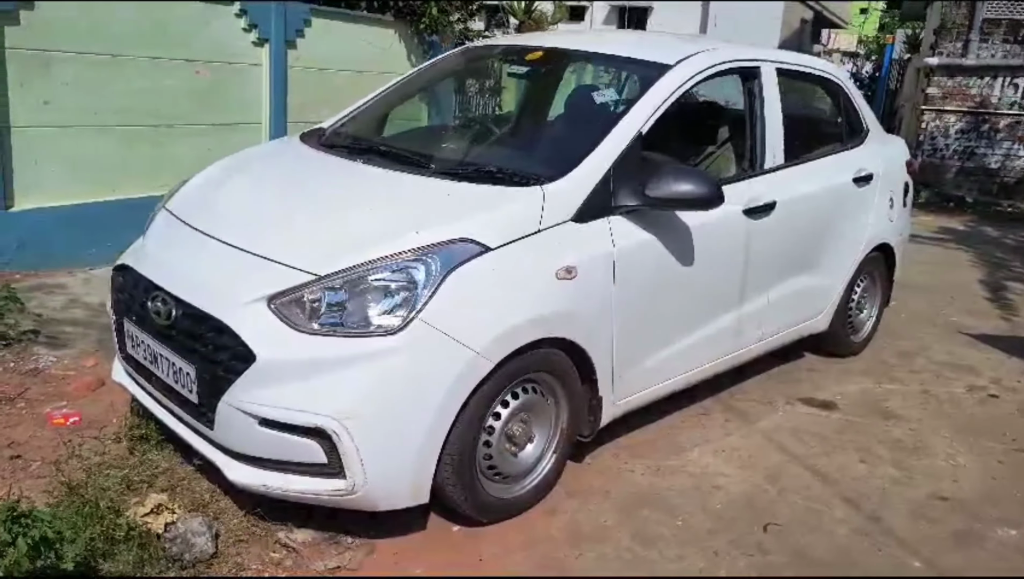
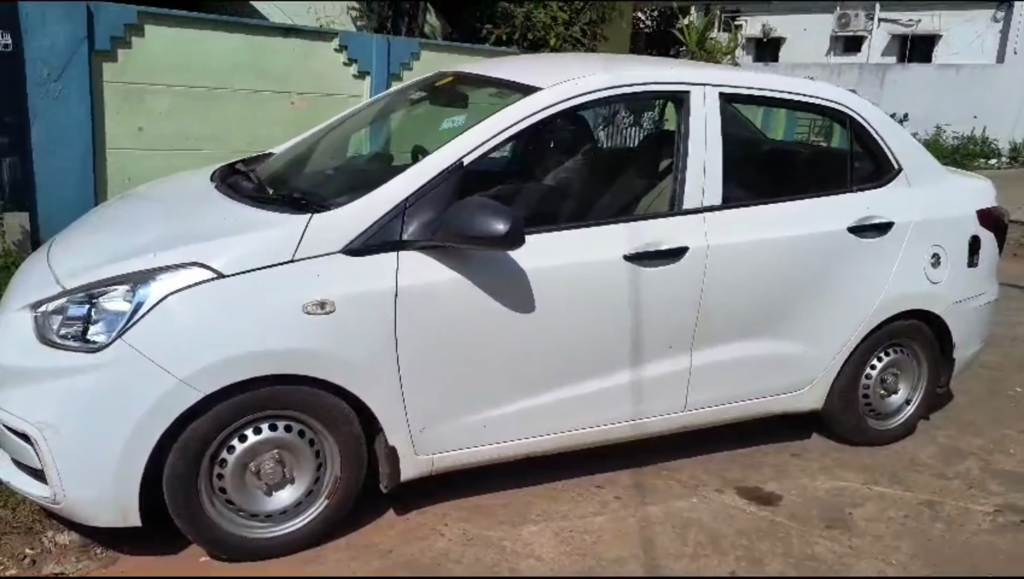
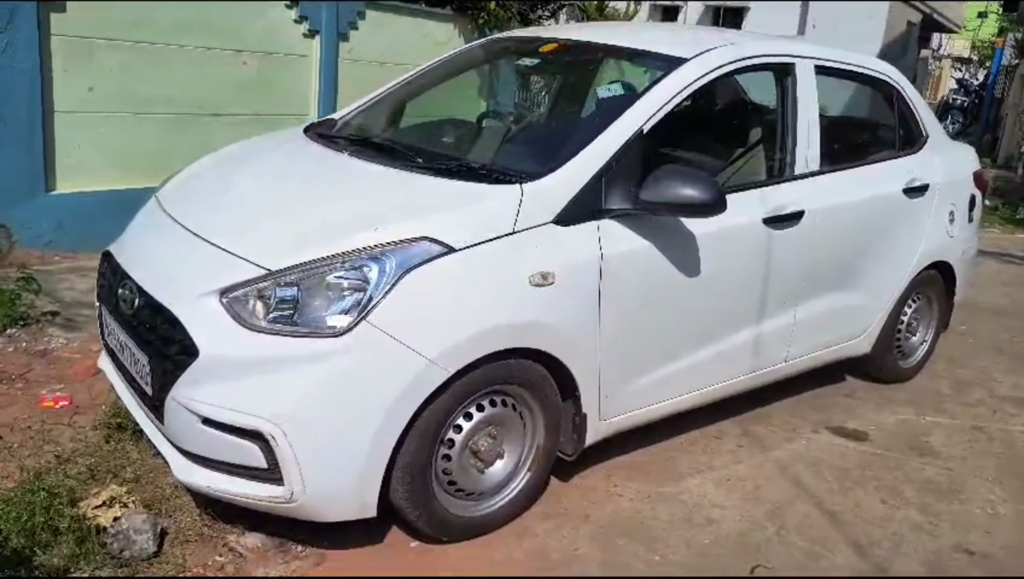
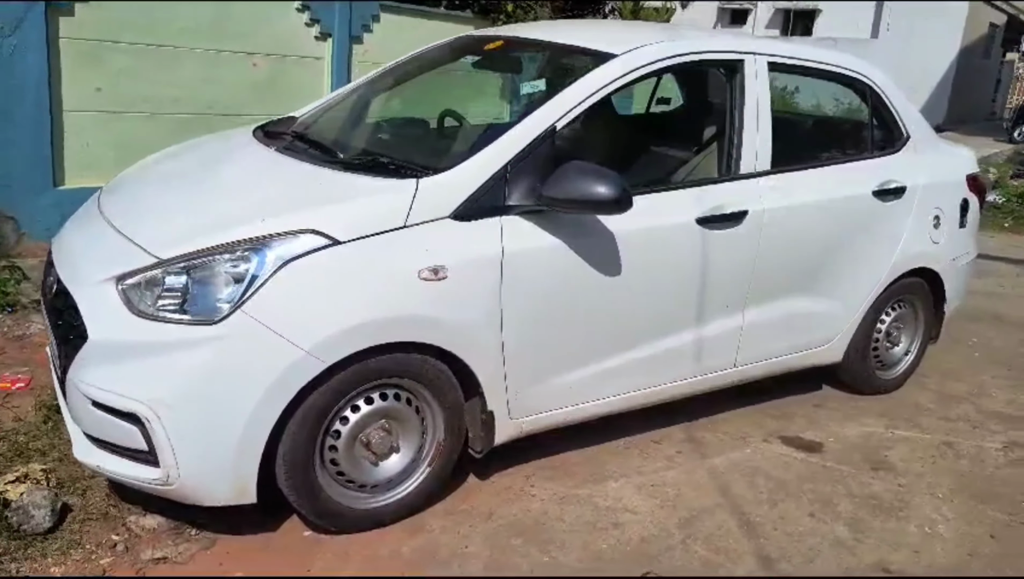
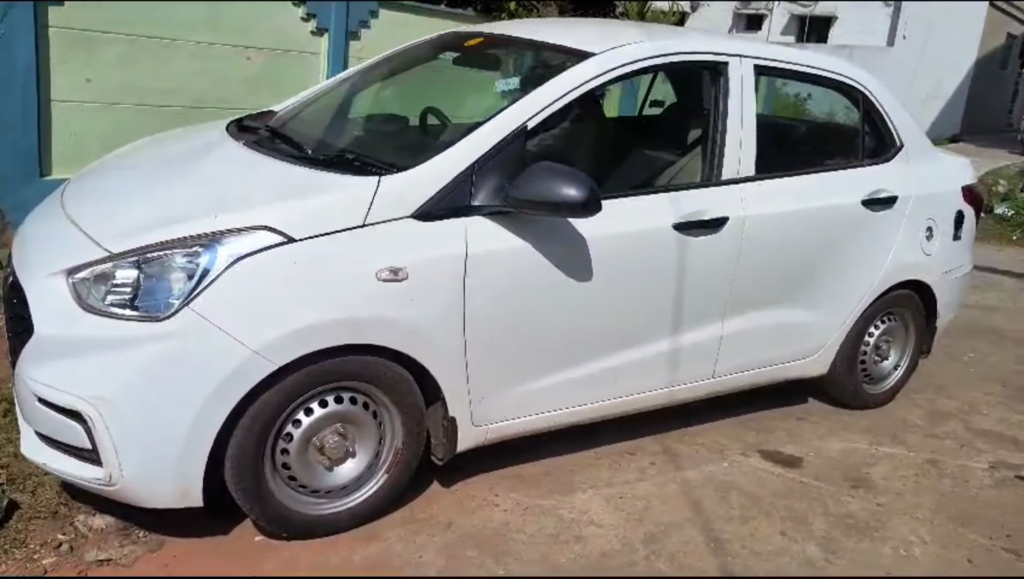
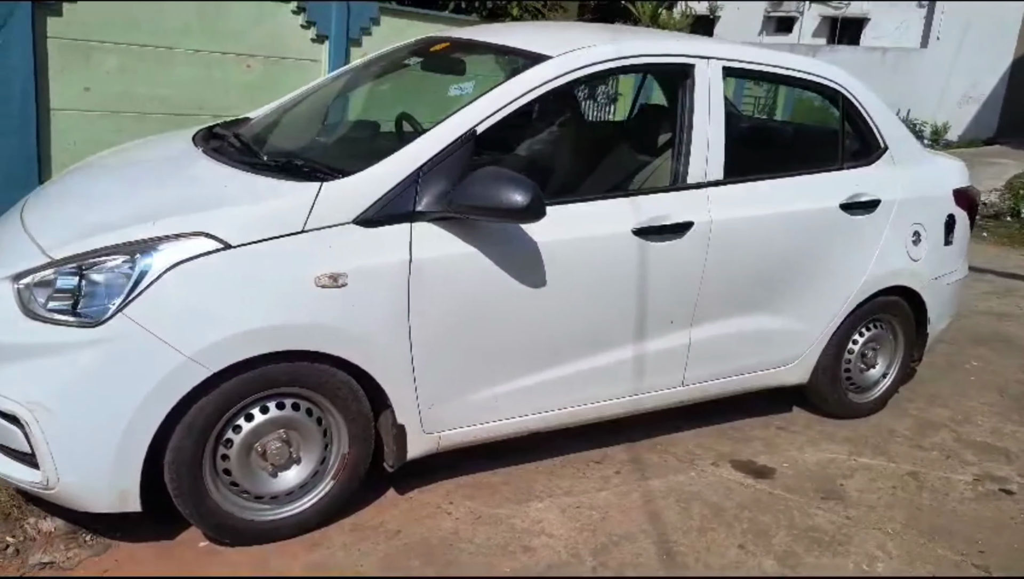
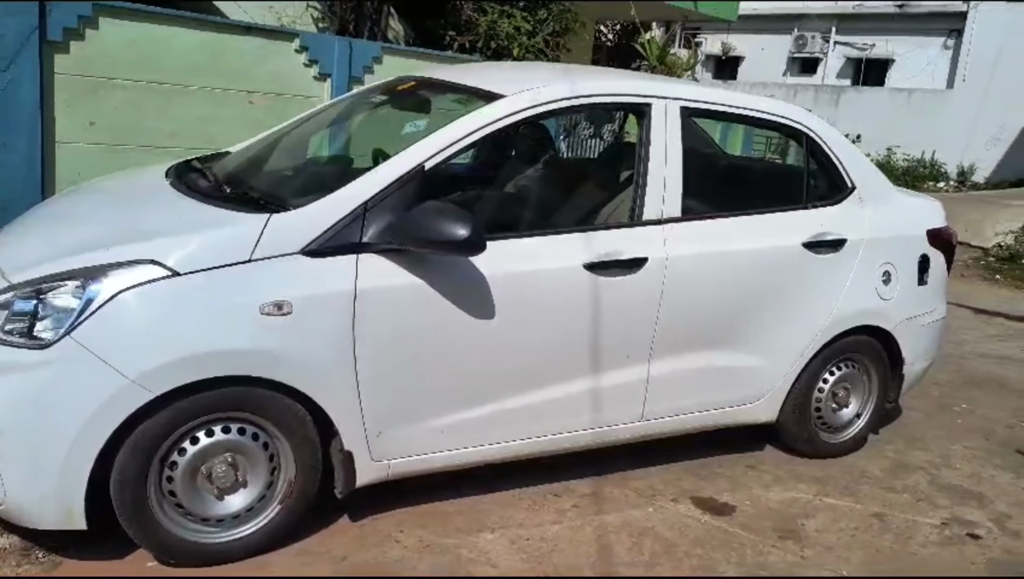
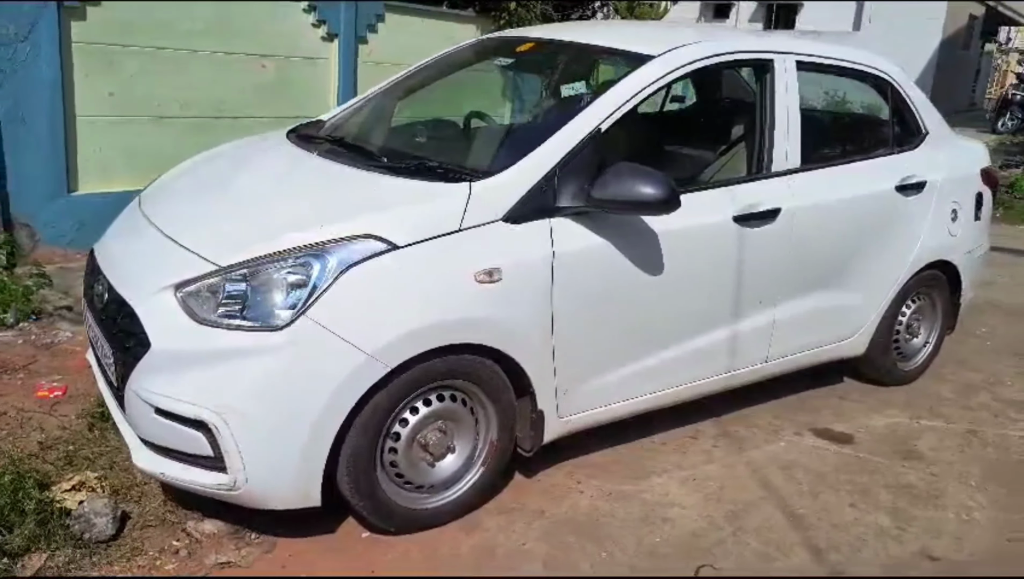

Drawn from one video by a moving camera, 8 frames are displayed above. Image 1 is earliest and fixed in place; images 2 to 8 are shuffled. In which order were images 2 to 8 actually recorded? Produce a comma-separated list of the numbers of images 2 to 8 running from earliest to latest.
3, 8, 4, 5, 6, 2, 7
